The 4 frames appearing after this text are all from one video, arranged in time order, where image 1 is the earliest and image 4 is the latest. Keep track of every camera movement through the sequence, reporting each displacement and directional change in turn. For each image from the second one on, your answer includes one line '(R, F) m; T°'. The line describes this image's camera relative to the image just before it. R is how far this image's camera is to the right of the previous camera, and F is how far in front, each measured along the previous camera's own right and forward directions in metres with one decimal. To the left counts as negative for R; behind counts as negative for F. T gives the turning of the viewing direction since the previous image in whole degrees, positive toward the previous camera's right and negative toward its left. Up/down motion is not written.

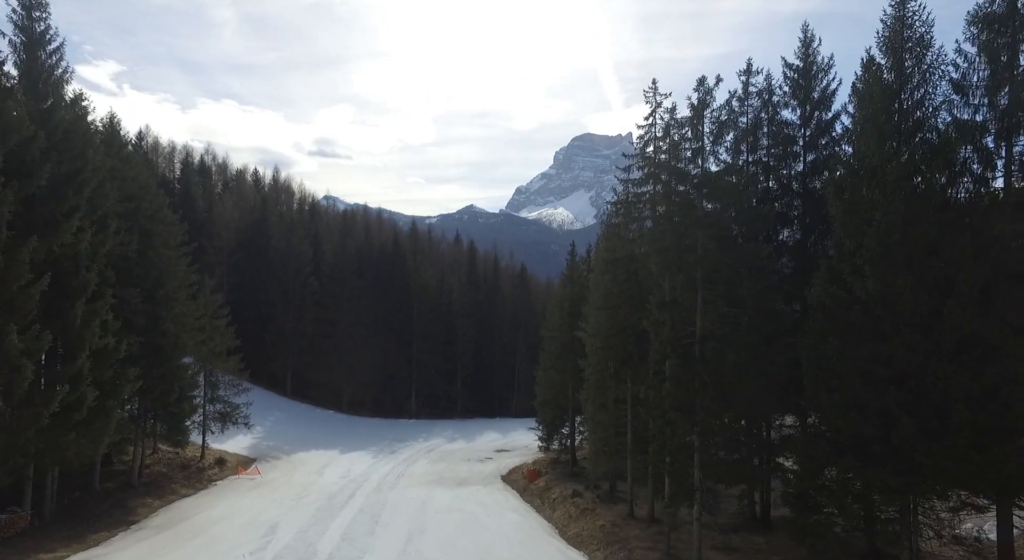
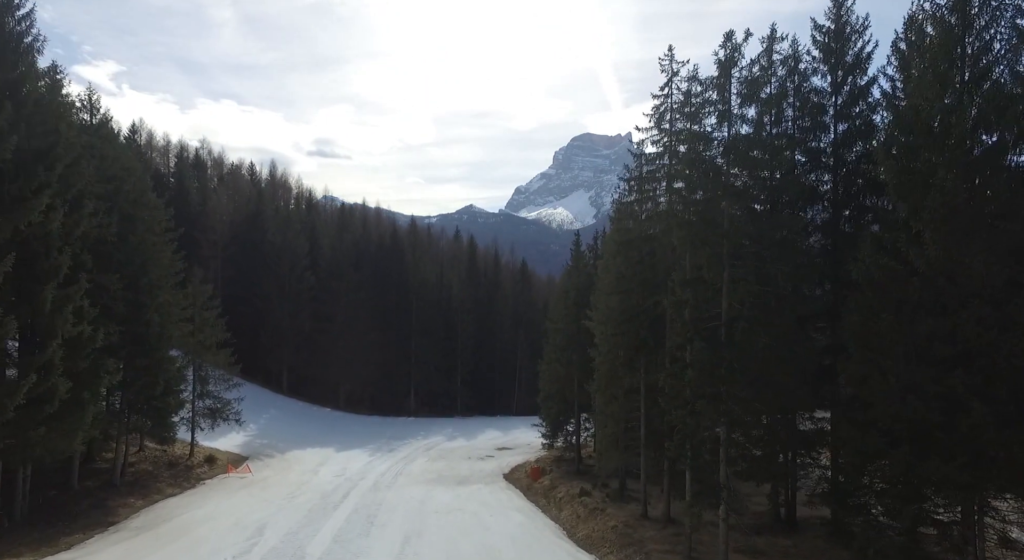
(-0.1, +1.5) m; 0°
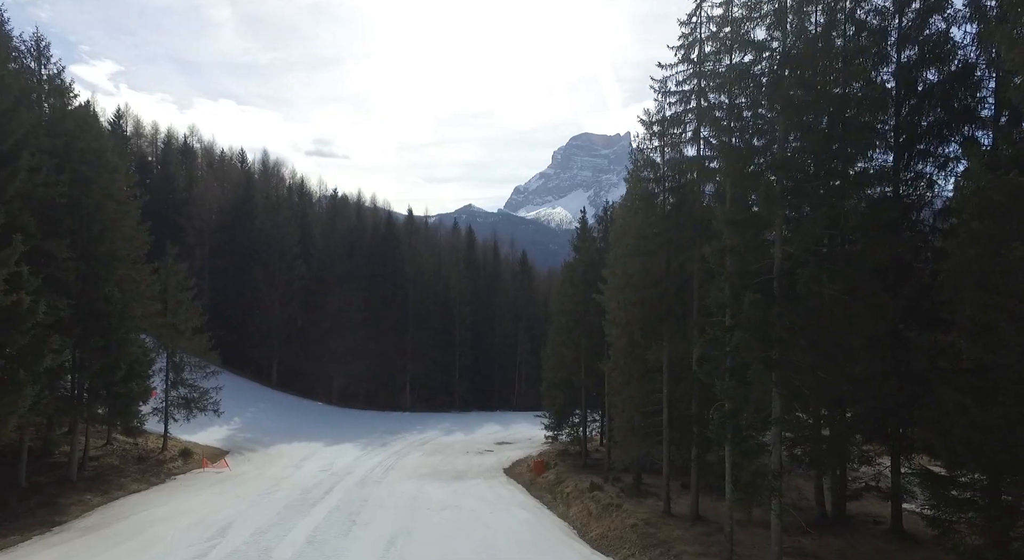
(-0.1, +2.6) m; 0°
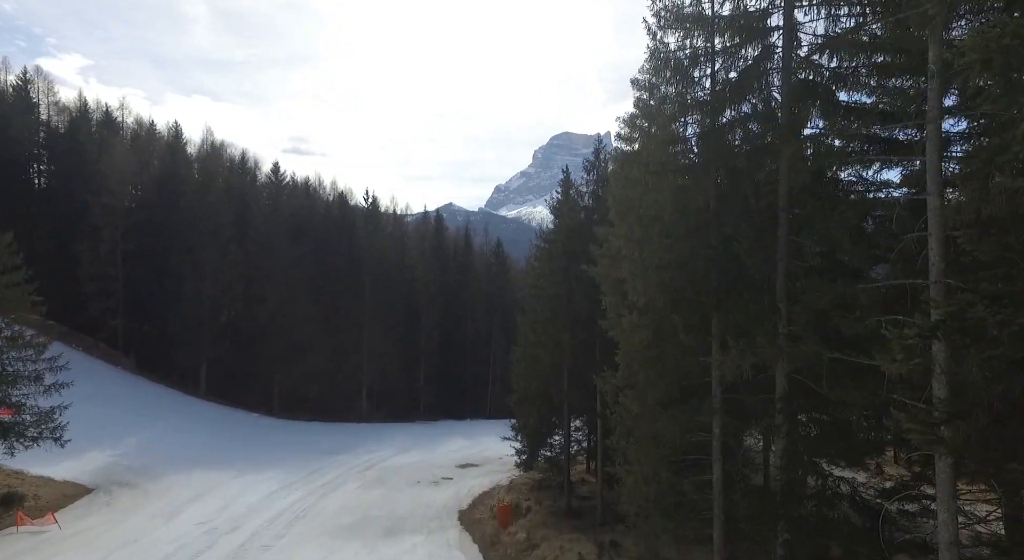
(+0.8, +8.3) m; +1°
